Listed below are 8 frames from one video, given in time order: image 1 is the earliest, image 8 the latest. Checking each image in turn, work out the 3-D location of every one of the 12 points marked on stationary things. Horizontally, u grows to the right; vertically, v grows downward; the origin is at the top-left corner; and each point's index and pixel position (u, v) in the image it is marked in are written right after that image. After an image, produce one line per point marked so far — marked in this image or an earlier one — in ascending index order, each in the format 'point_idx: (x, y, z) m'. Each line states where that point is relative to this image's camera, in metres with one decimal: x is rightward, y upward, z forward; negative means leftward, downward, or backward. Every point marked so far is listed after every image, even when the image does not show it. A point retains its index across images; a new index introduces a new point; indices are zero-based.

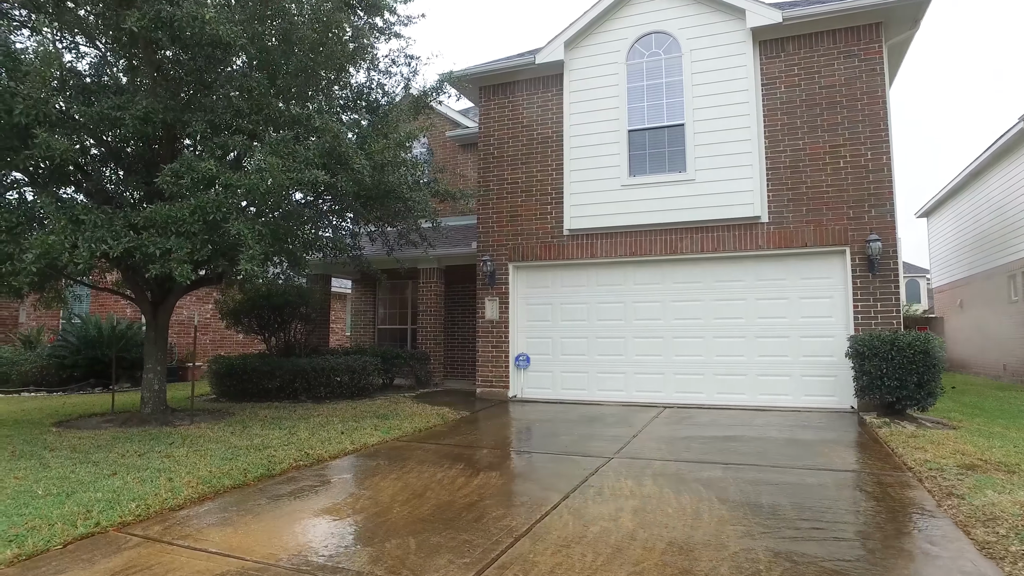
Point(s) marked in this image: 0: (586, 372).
0: (+1.2, -1.3, +9.5) m
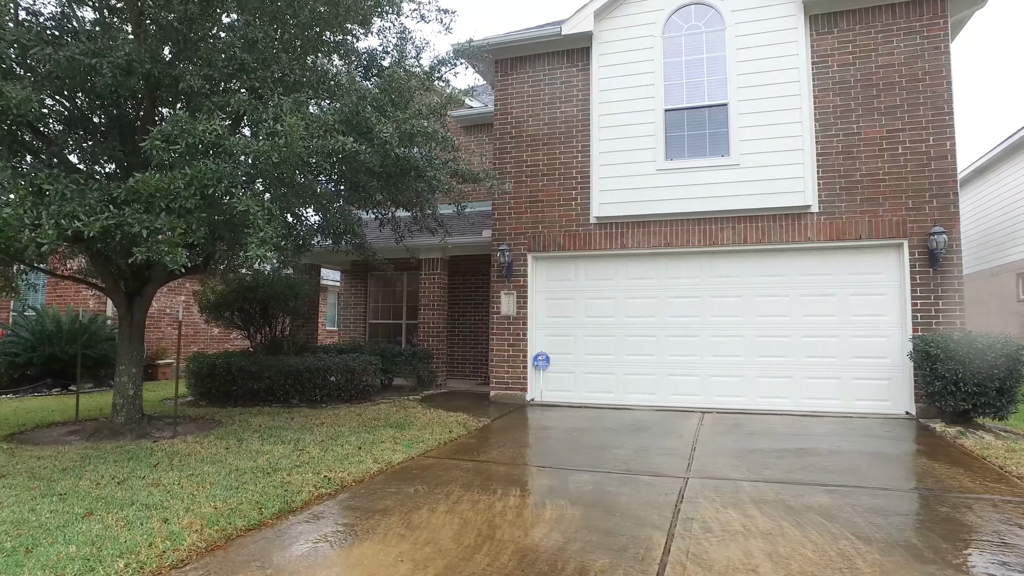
0: (+1.5, -1.3, +8.7) m
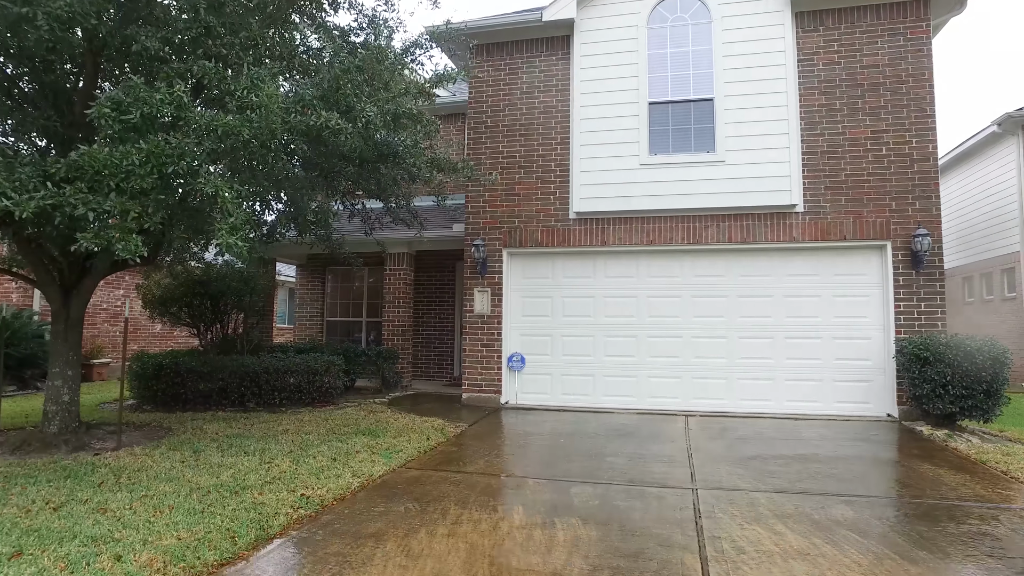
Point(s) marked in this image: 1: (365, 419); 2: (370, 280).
0: (+1.1, -1.2, +8.4) m
1: (-1.7, -1.6, +7.1) m
2: (-2.9, +0.2, +11.8) m
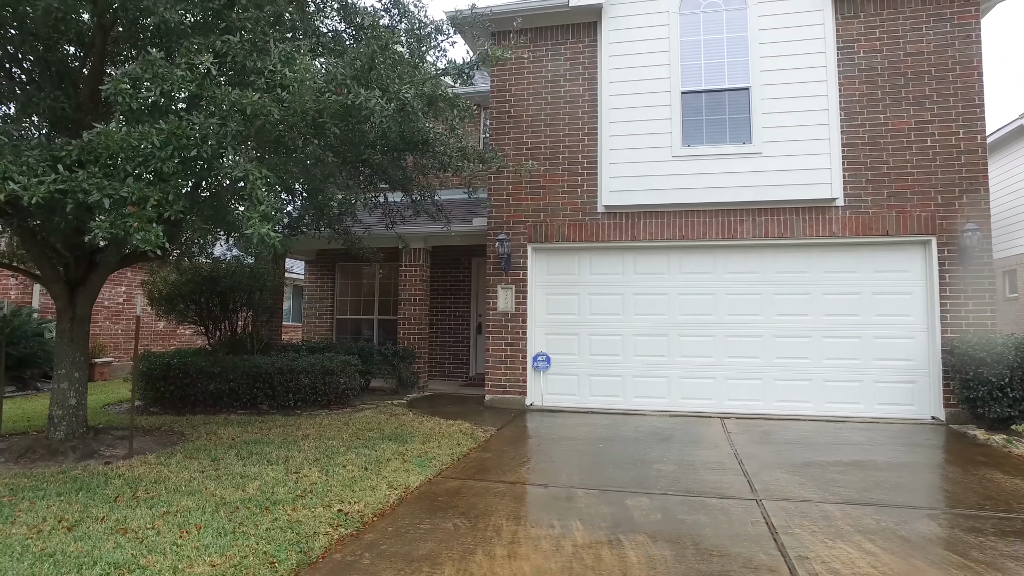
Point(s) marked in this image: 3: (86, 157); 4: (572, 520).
0: (+1.5, -1.2, +8.0) m
1: (-1.4, -1.5, +6.7) m
2: (-2.6, +0.2, +11.4) m
3: (-2.8, +0.8, +3.8) m
4: (+0.4, -1.5, +3.8) m
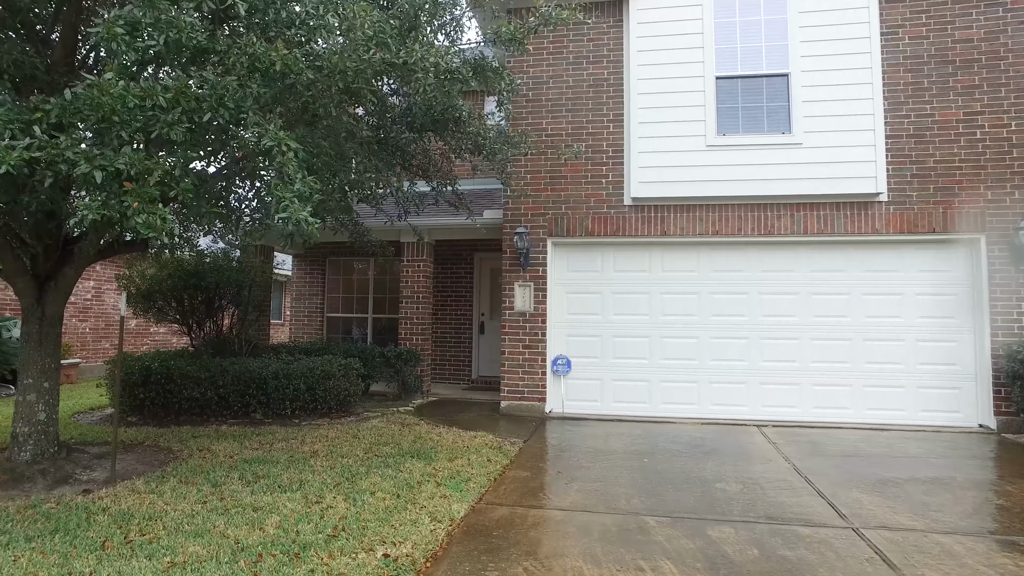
0: (+1.7, -1.2, +7.5) m
1: (-1.1, -1.5, +6.0) m
2: (-2.5, +0.3, +10.7) m
3: (-2.3, +0.9, +3.1) m
4: (+0.8, -1.5, +3.2) m
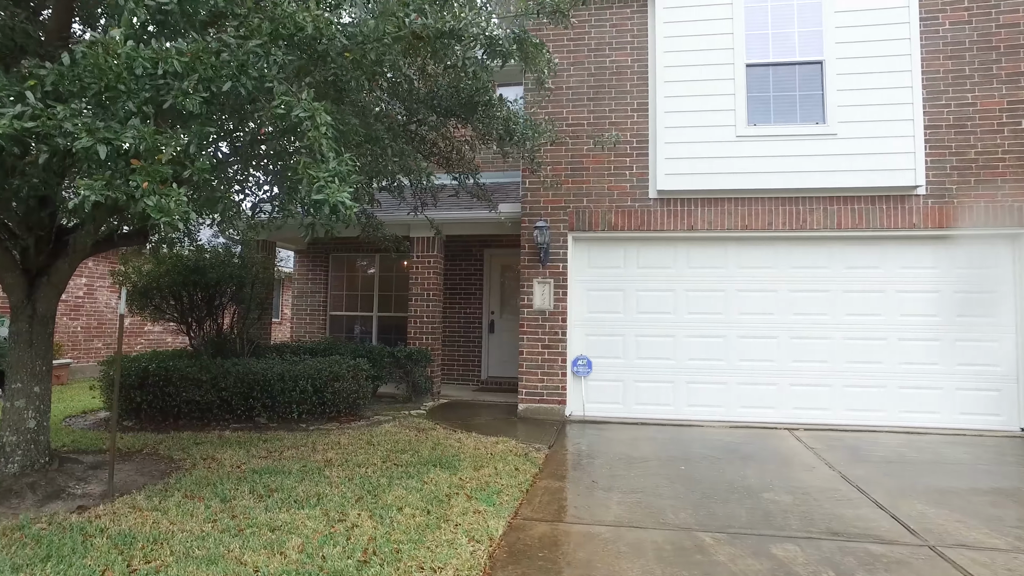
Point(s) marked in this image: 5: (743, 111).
0: (+1.9, -1.1, +7.1) m
1: (-0.9, -1.5, +5.7) m
2: (-2.3, +0.3, +10.3) m
3: (-2.1, +0.9, +2.7) m
4: (+1.1, -1.5, +2.9) m
5: (+2.7, +2.1, +6.9) m
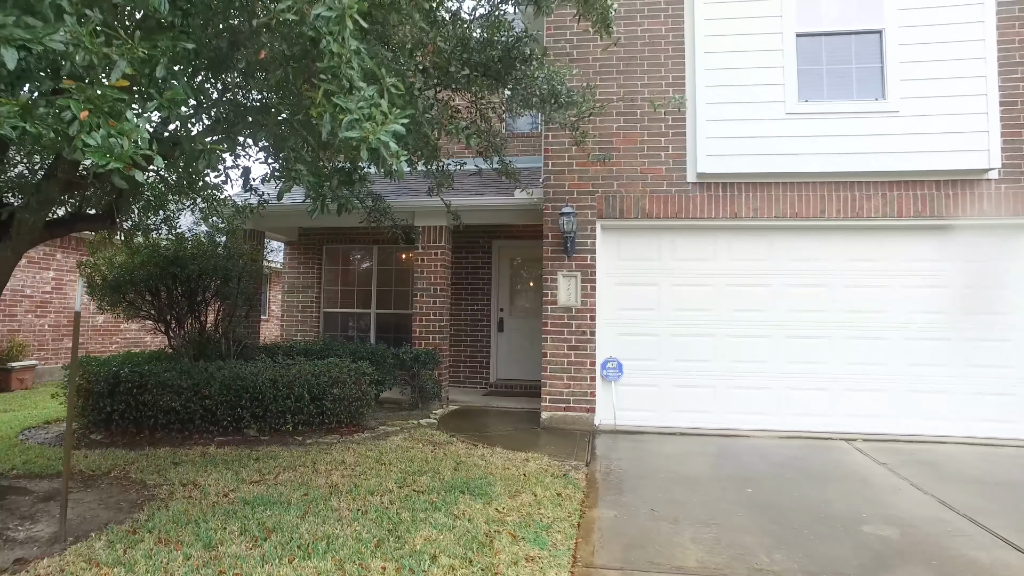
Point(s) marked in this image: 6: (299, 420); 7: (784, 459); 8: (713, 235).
0: (+2.2, -1.1, +6.4) m
1: (-0.6, -1.4, +4.9) m
2: (-2.1, +0.4, +9.5) m
3: (-1.7, +1.0, +1.8) m
4: (+1.4, -1.4, +2.1) m
5: (+2.9, +2.1, +6.2) m
6: (-2.1, -1.3, +5.9) m
7: (+2.5, -1.5, +5.3) m
8: (+2.2, +0.6, +6.5) m
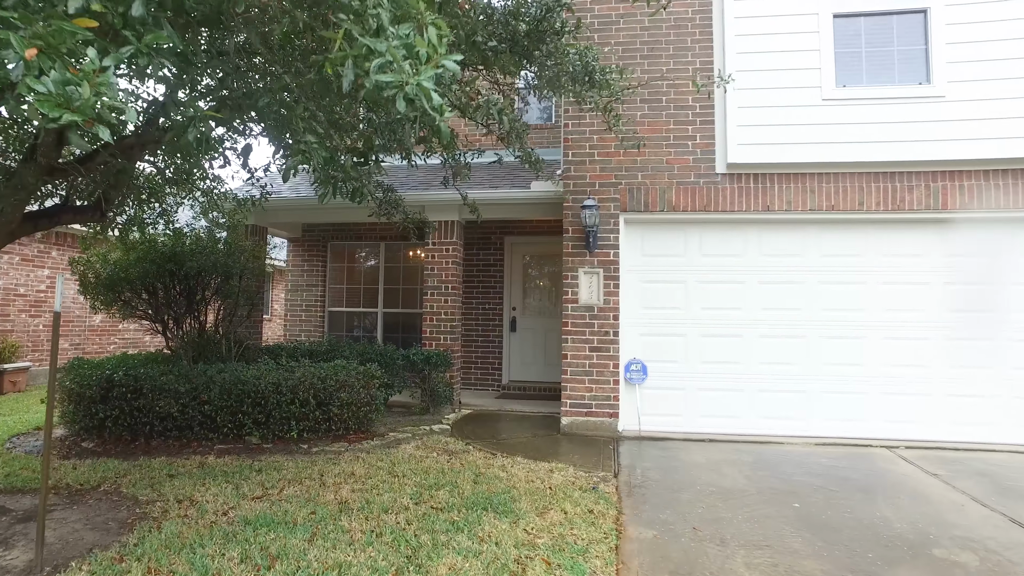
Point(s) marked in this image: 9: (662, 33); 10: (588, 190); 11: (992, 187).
0: (+2.3, -1.1, +6.0) m
1: (-0.4, -1.4, +4.5) m
2: (-1.9, +0.4, +9.1) m
3: (-1.5, +1.0, +1.5) m
4: (+1.6, -1.4, +1.8) m
5: (+3.1, +2.2, +5.8) m
6: (-1.9, -1.3, +5.5) m
7: (+2.6, -1.5, +5.0) m
8: (+2.4, +0.6, +6.1) m
9: (+1.6, +2.7, +6.1) m
10: (+0.8, +1.0, +6.2) m
11: (+4.6, +1.0, +5.6) m
